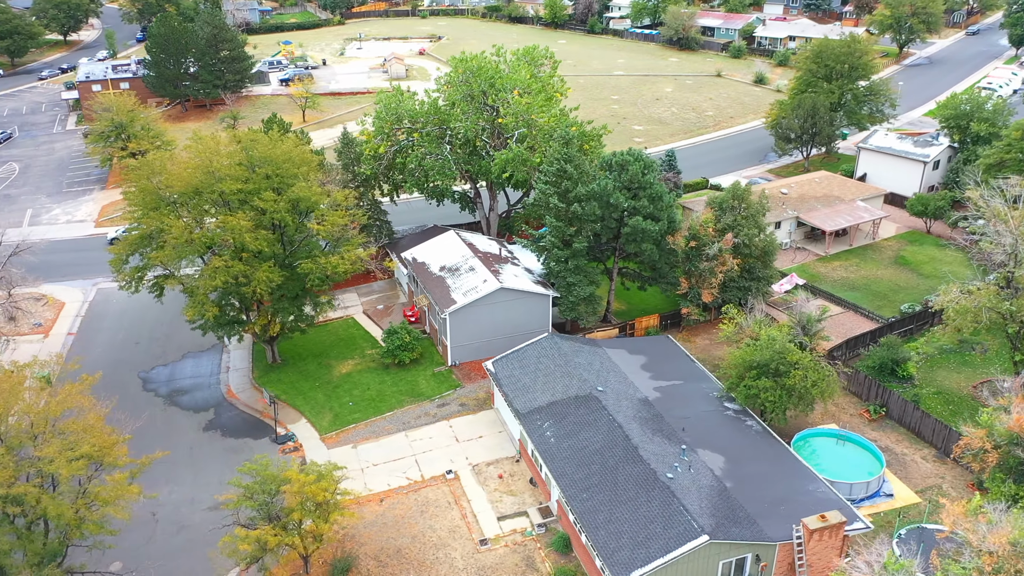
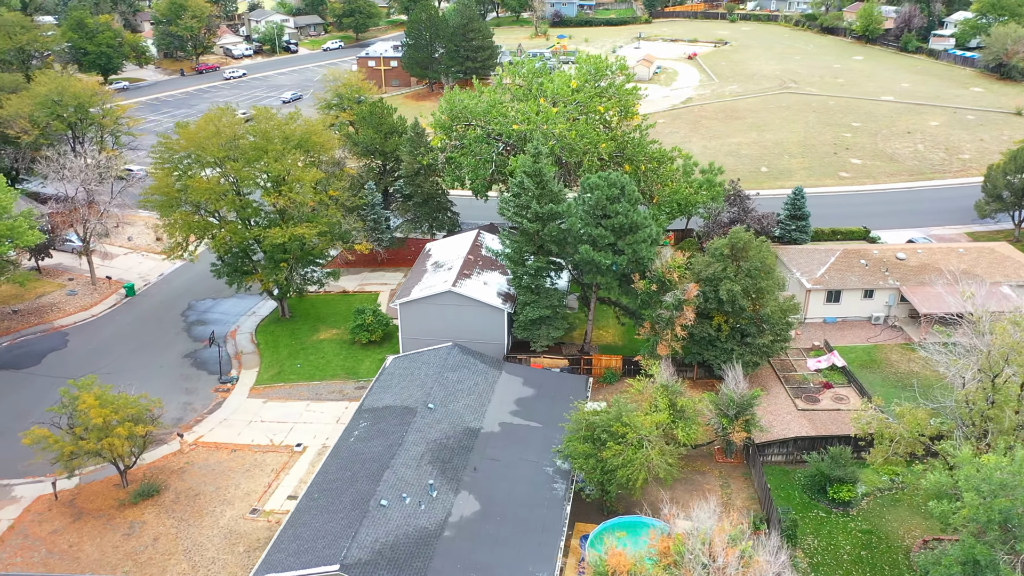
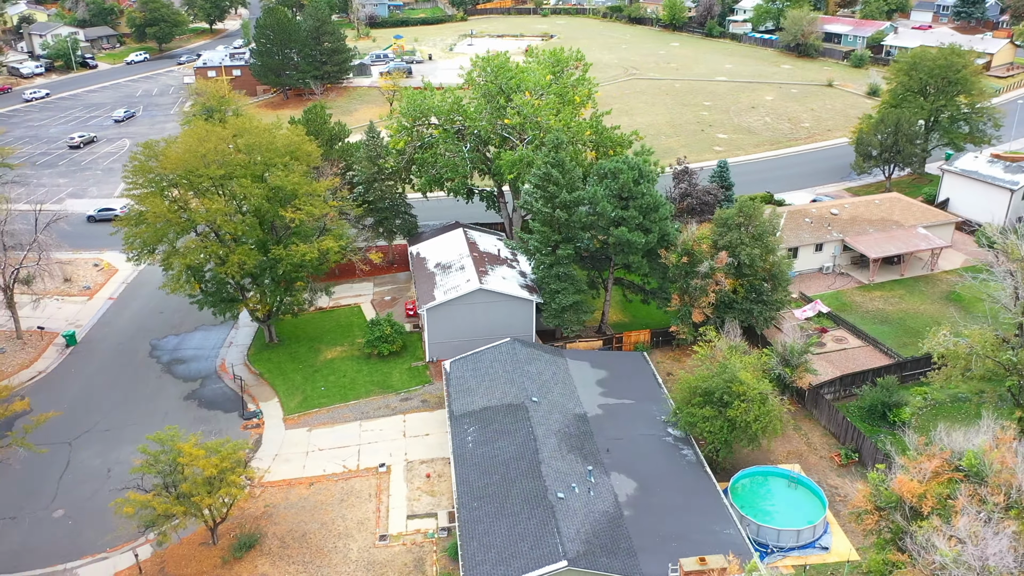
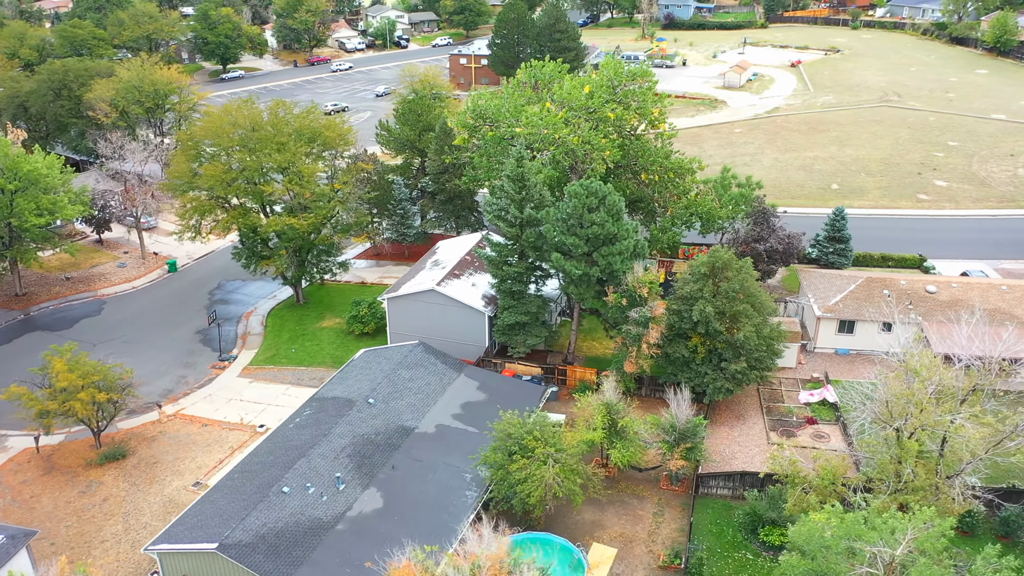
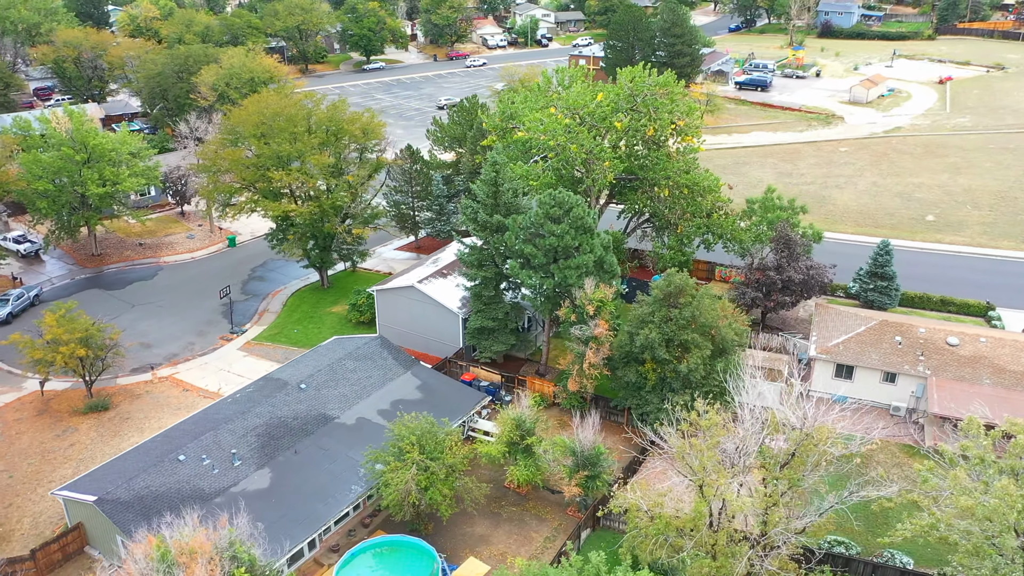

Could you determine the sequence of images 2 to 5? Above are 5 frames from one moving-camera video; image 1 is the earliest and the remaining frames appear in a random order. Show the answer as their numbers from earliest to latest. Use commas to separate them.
3, 2, 4, 5
